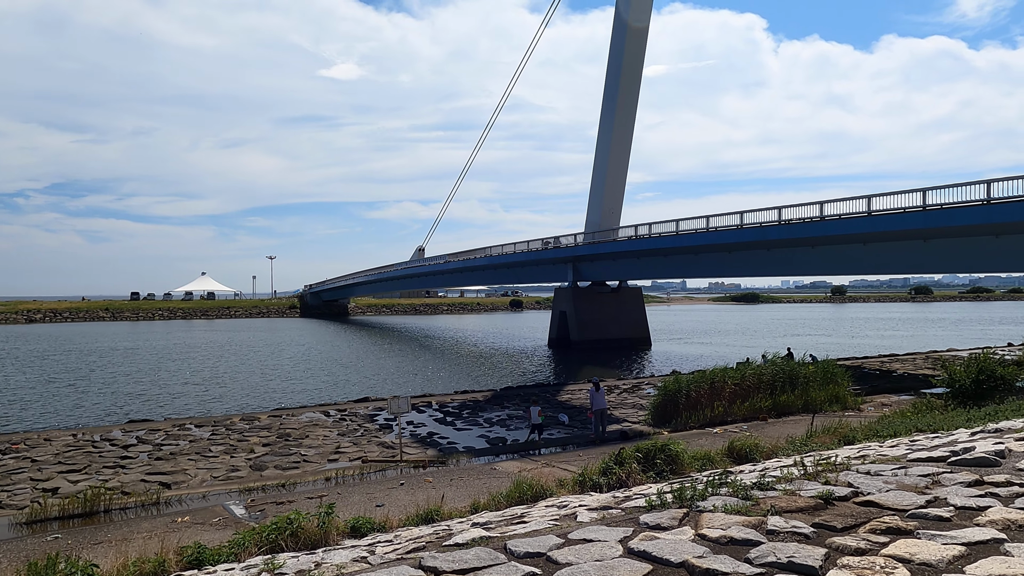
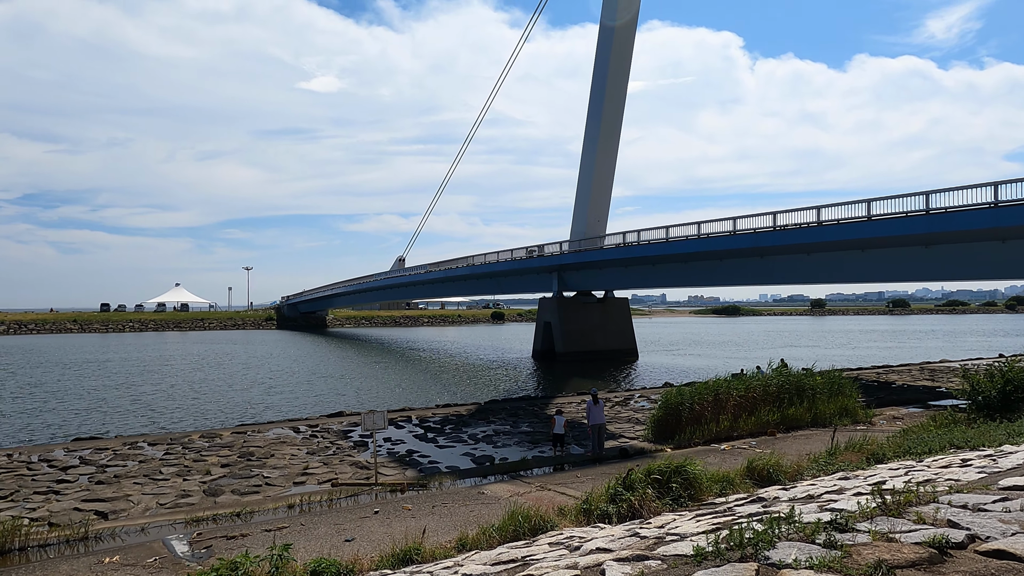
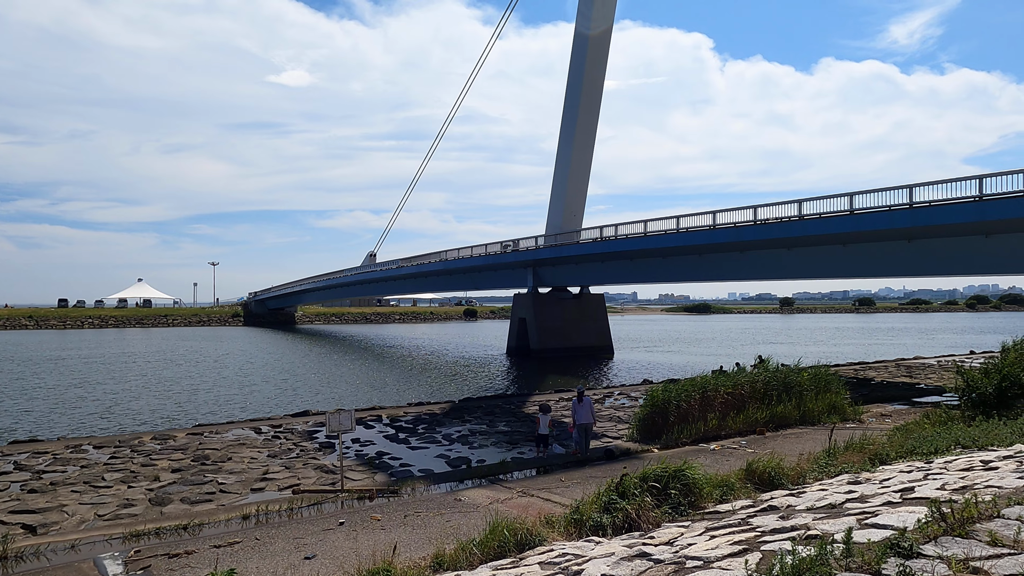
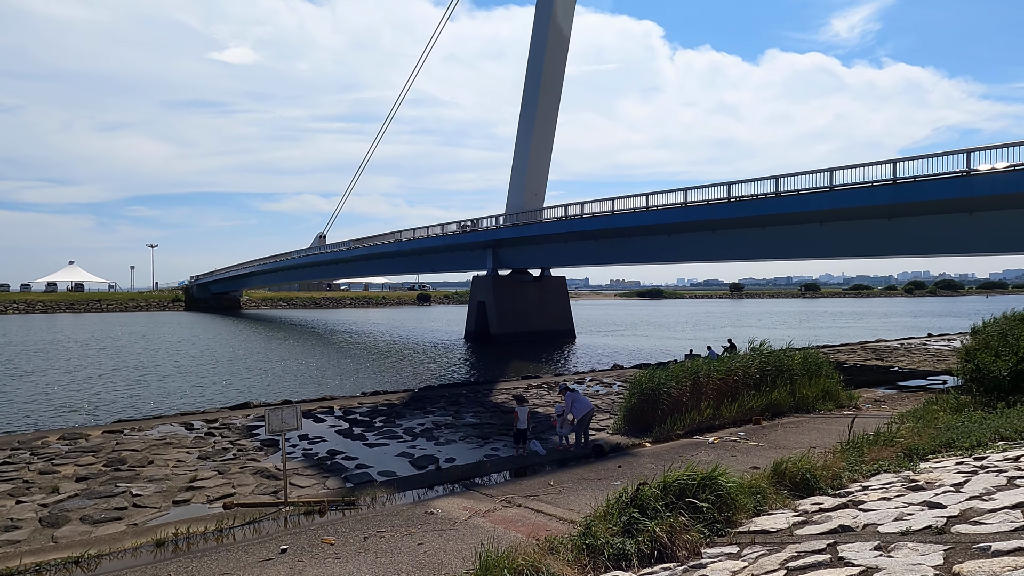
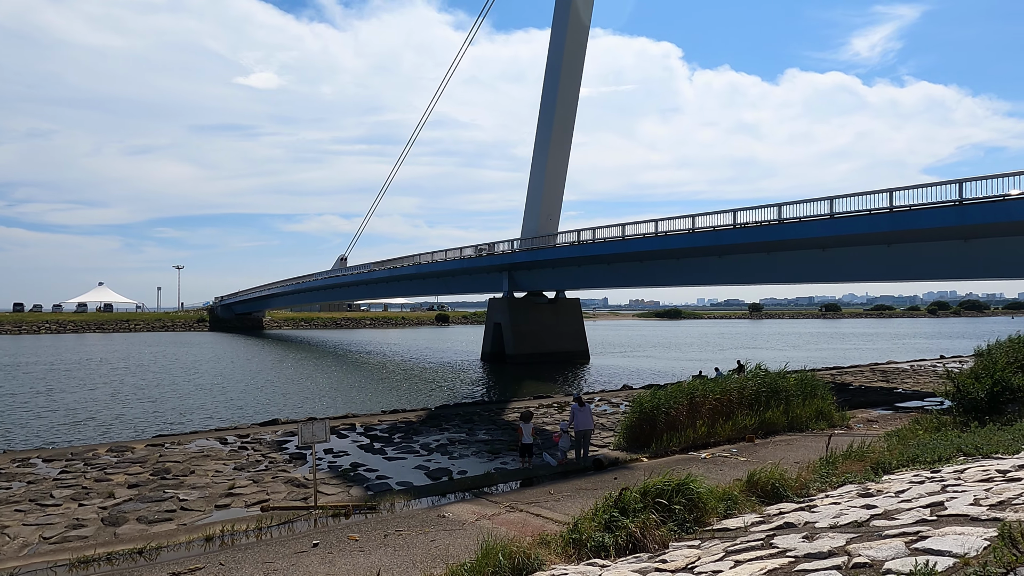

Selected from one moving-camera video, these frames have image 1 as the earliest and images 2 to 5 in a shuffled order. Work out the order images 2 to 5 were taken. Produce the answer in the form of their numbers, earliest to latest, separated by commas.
2, 3, 5, 4
